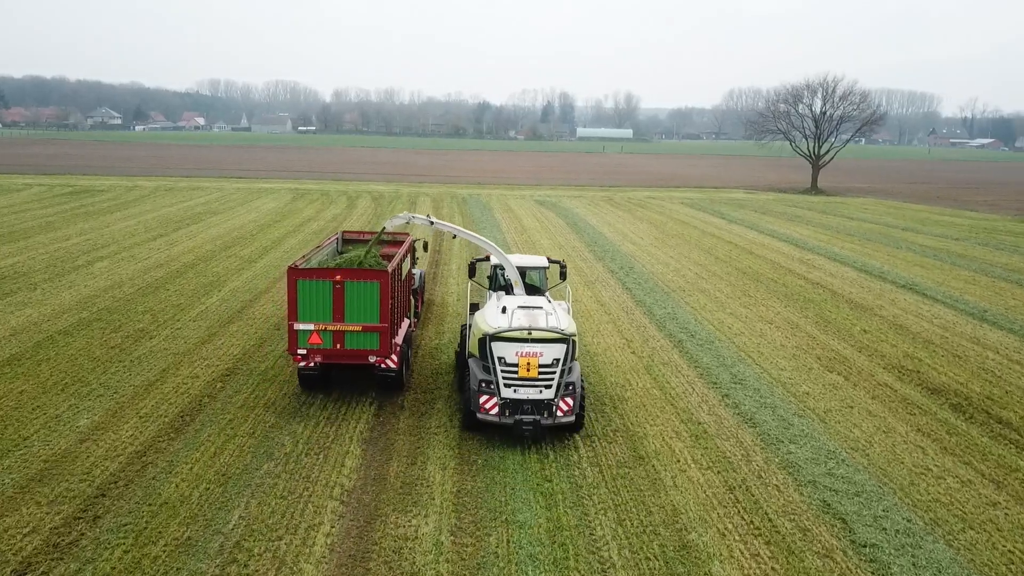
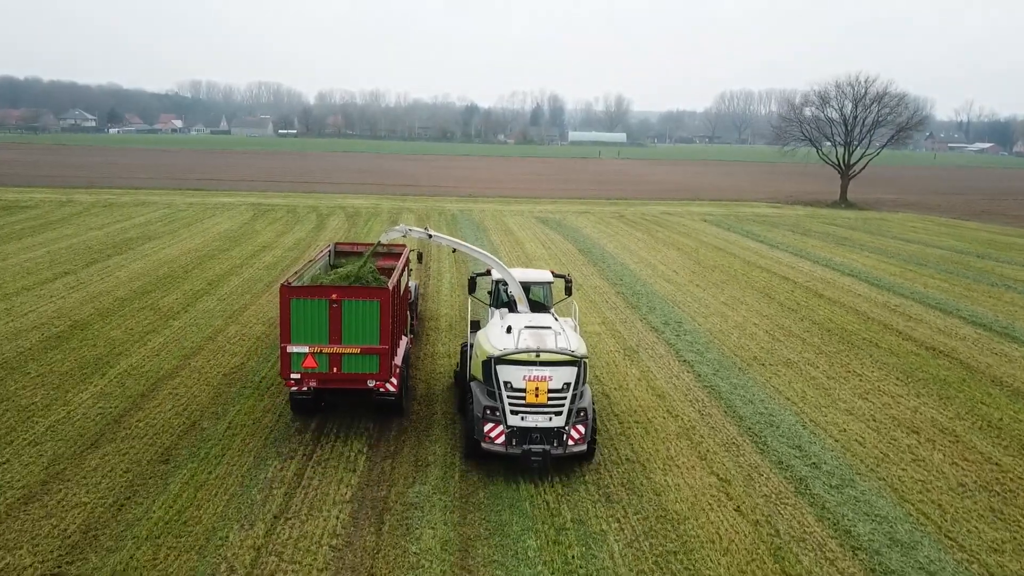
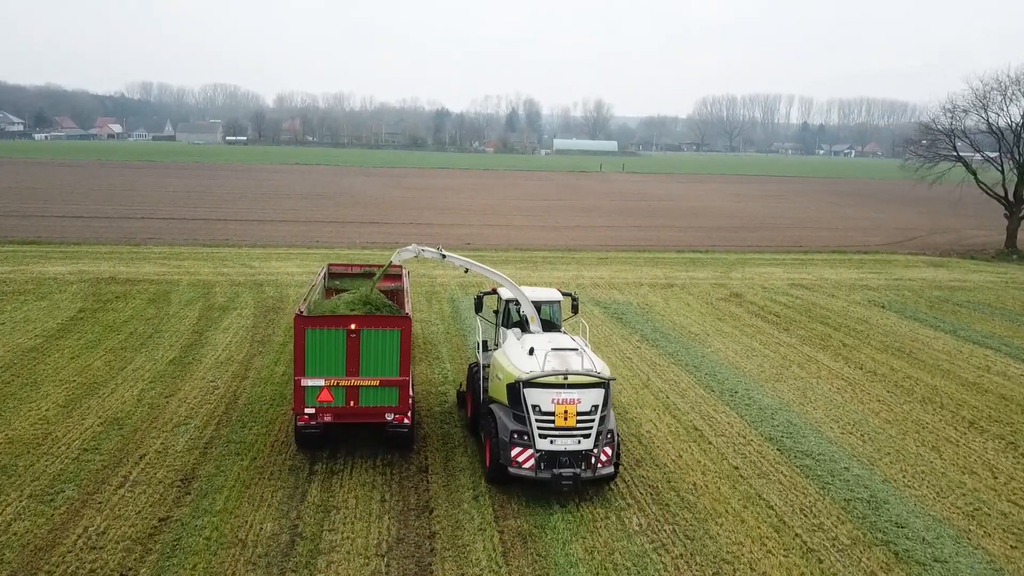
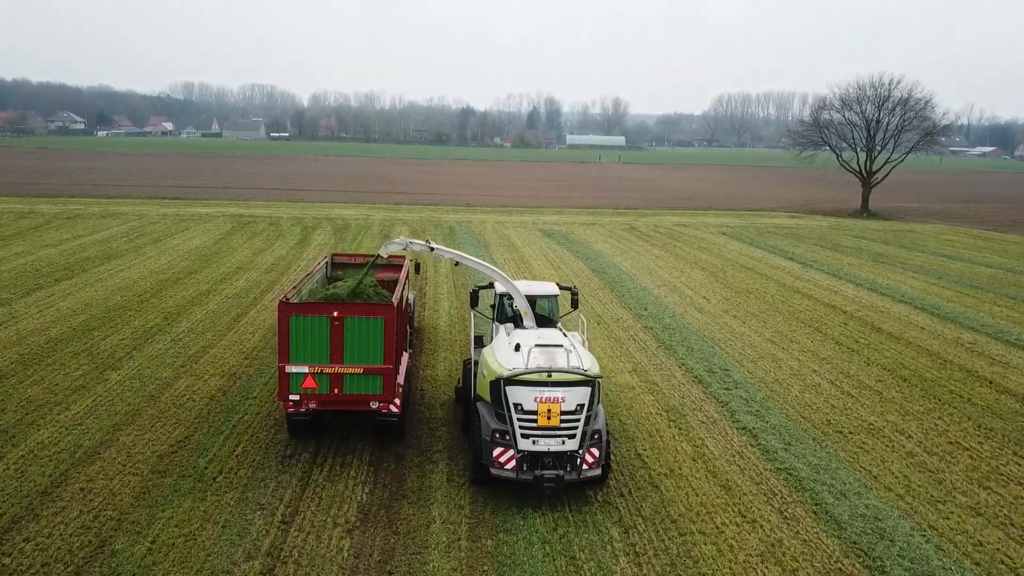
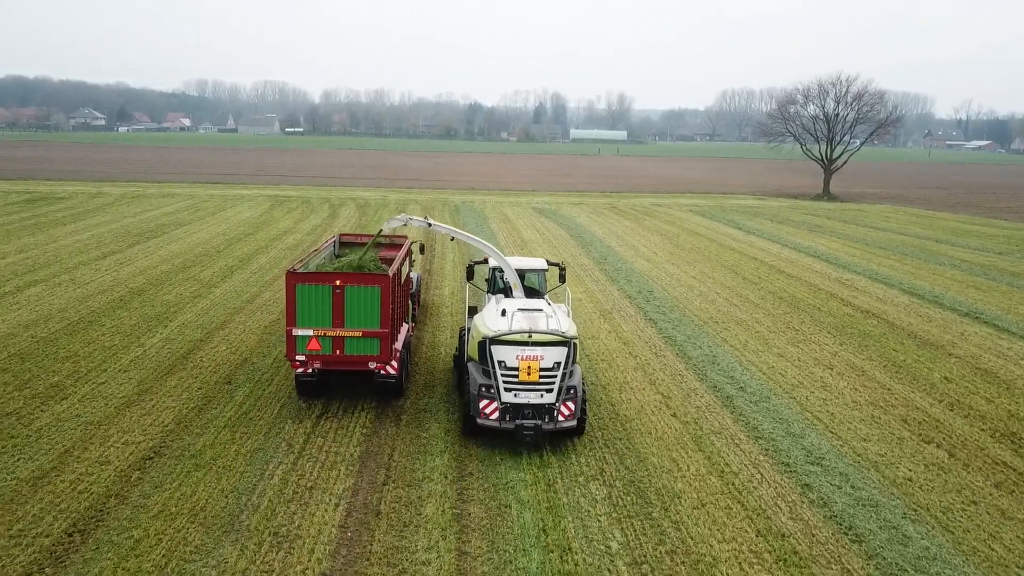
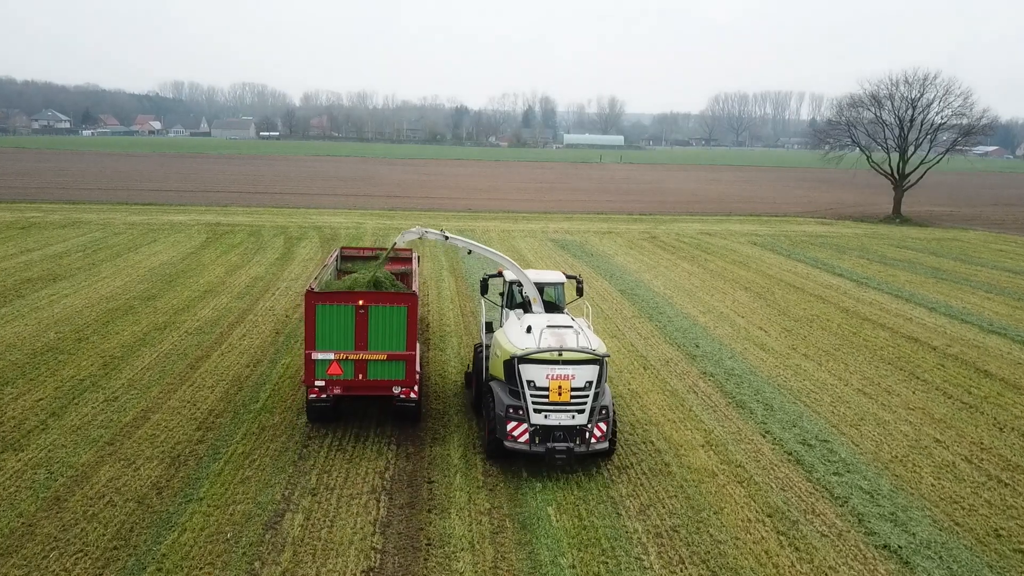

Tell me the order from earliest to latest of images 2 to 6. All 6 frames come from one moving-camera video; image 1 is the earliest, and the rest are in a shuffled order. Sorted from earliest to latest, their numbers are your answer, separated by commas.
5, 2, 4, 6, 3
